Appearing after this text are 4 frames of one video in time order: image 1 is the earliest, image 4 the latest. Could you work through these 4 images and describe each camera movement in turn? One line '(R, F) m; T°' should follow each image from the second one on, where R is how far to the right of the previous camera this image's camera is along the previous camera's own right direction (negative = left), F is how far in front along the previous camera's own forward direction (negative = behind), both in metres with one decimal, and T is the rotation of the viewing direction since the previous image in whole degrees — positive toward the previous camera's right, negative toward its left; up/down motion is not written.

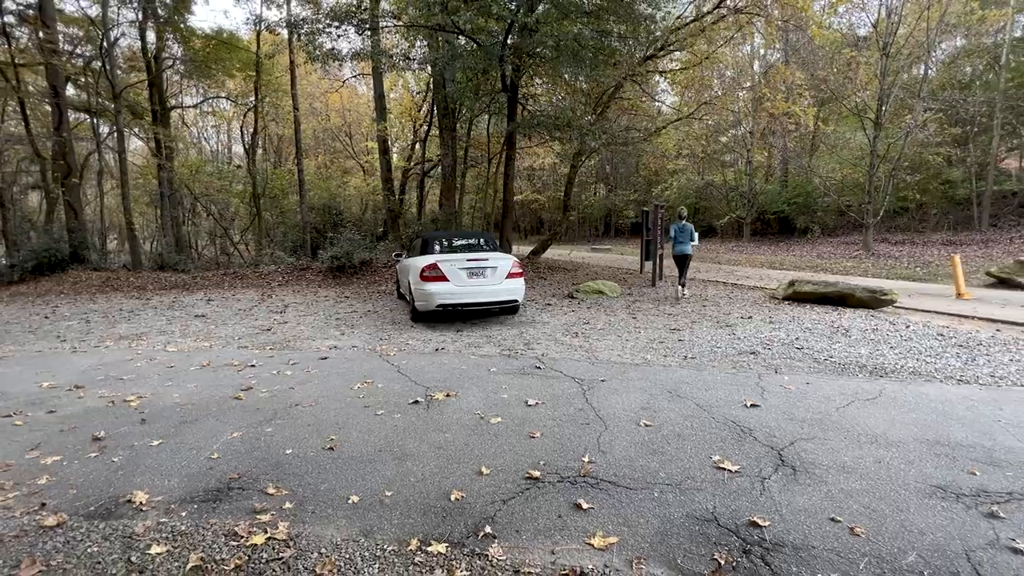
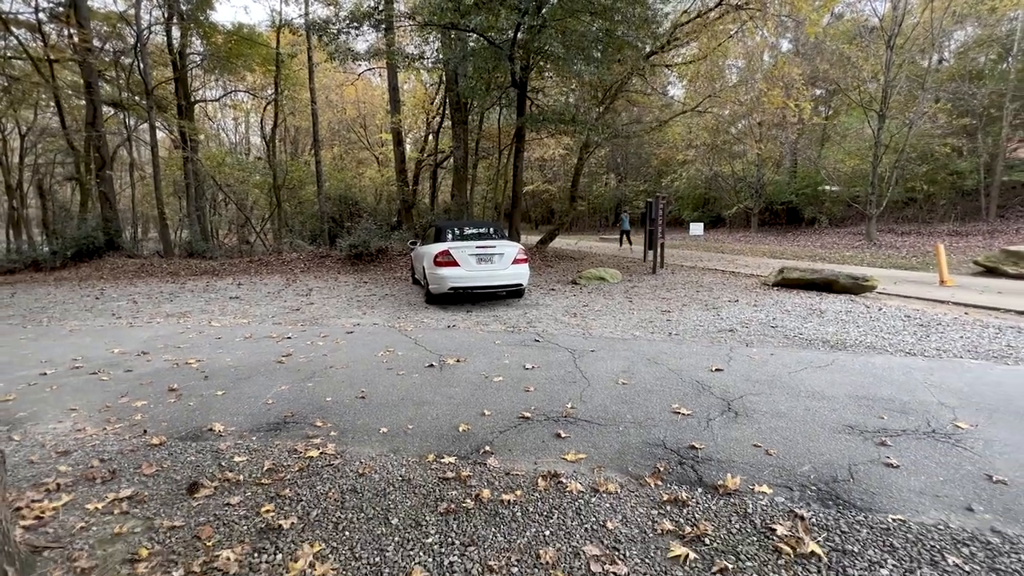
(+0.1, -0.7) m; -1°
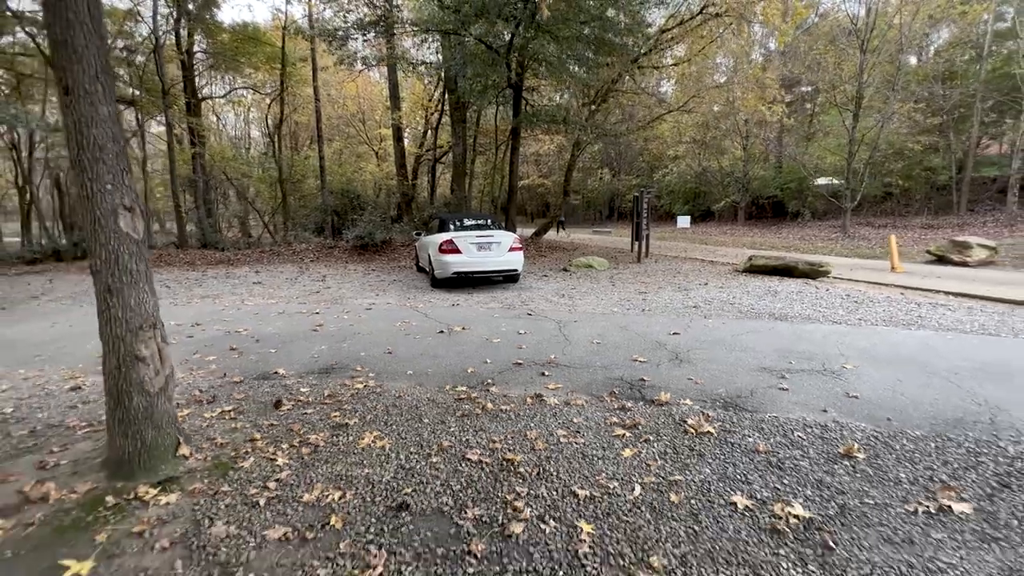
(0.0, -1.0) m; 0°
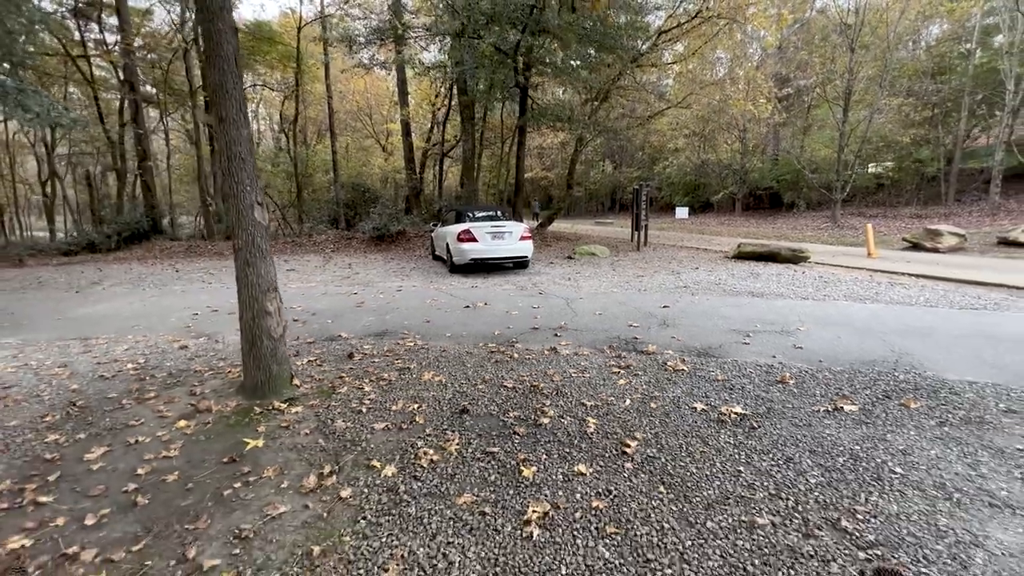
(-0.2, -1.0) m; 0°
